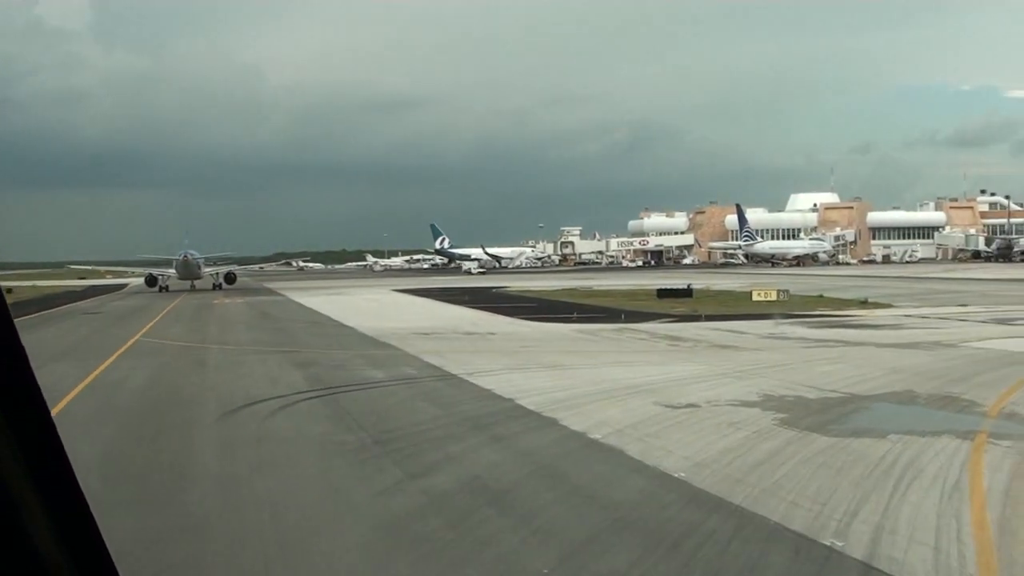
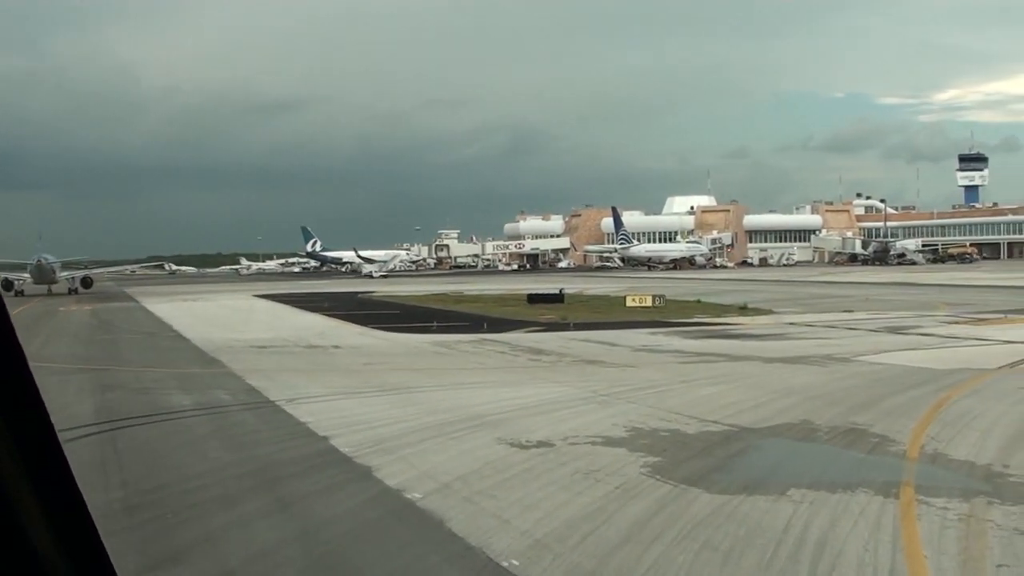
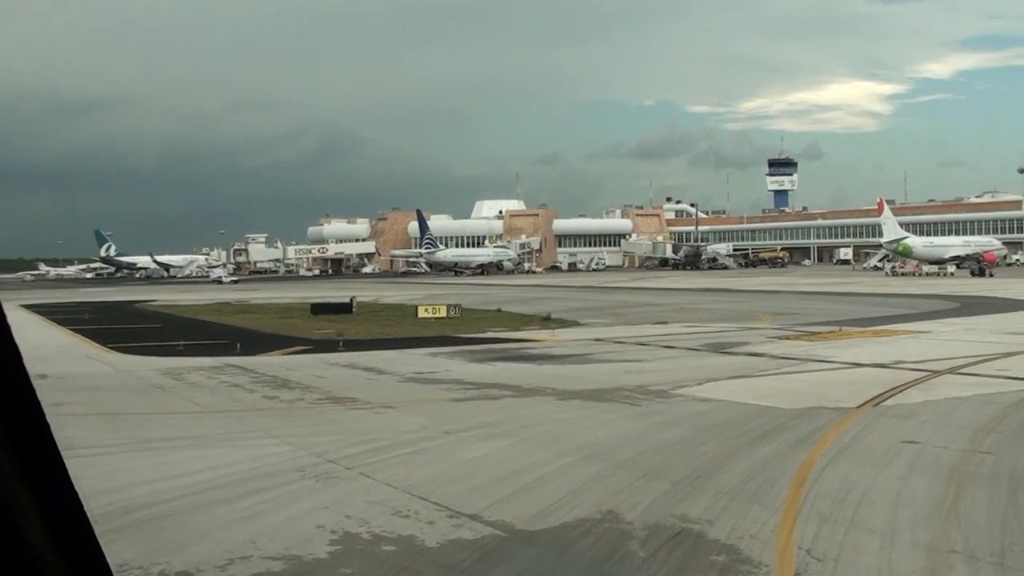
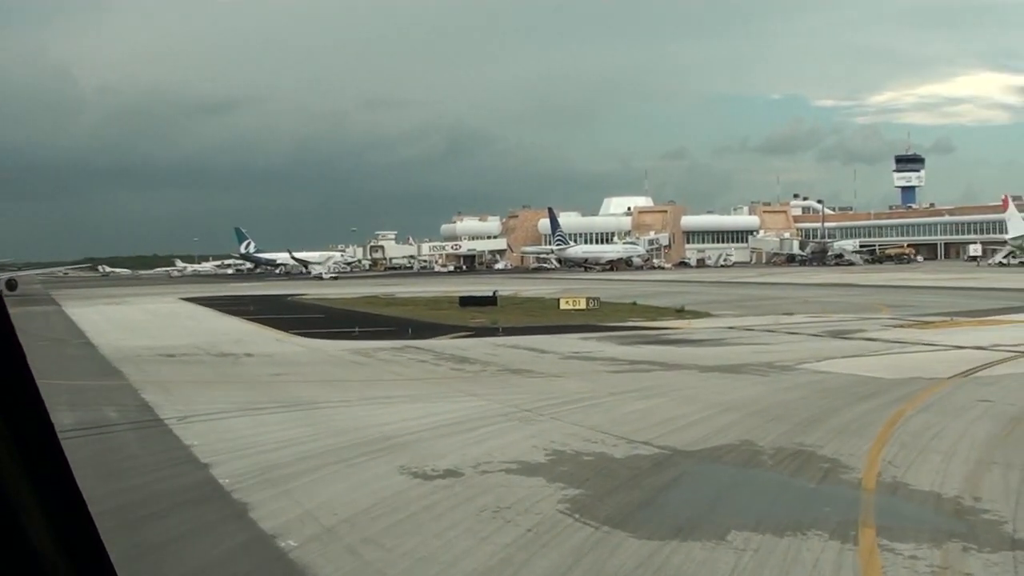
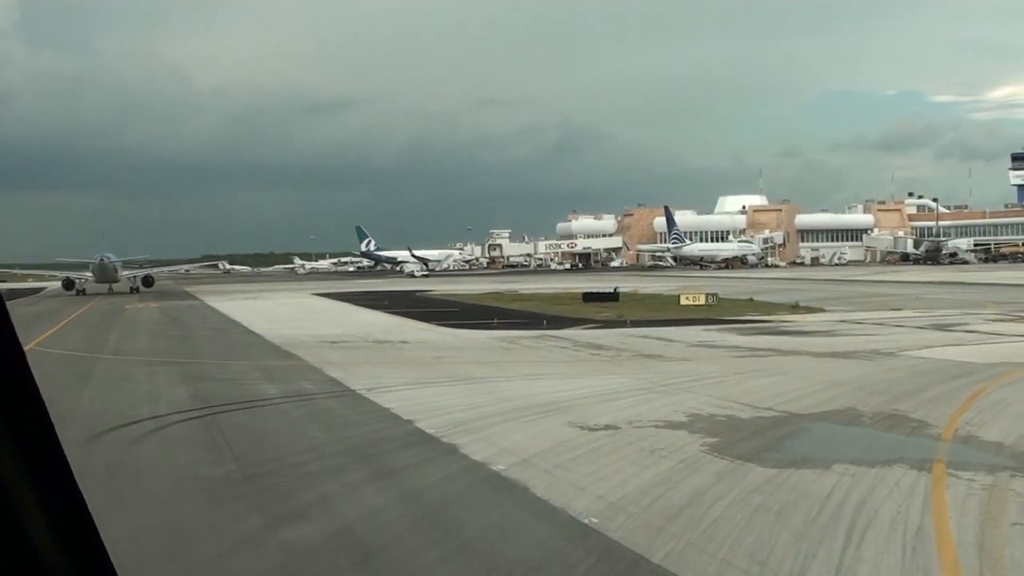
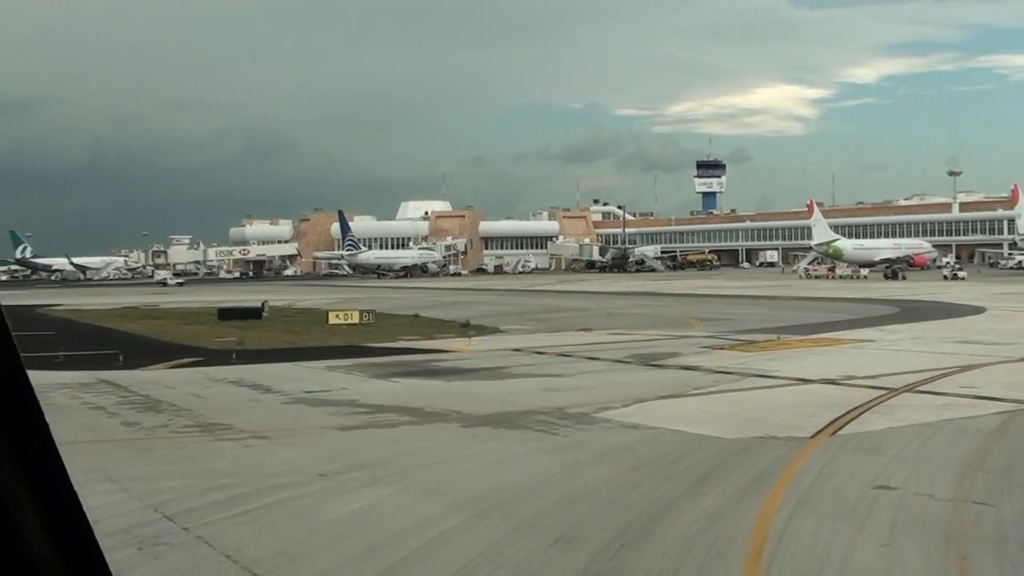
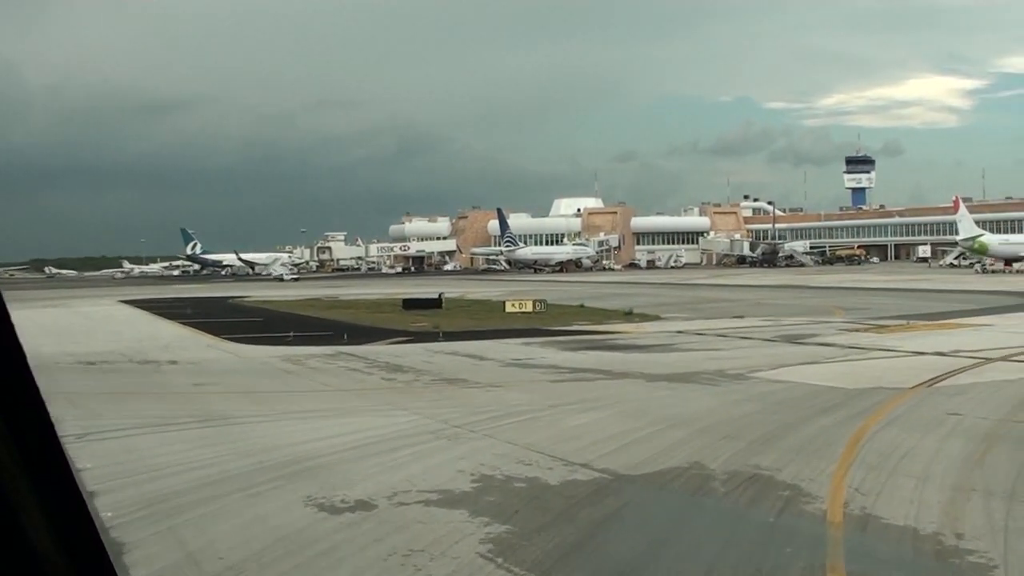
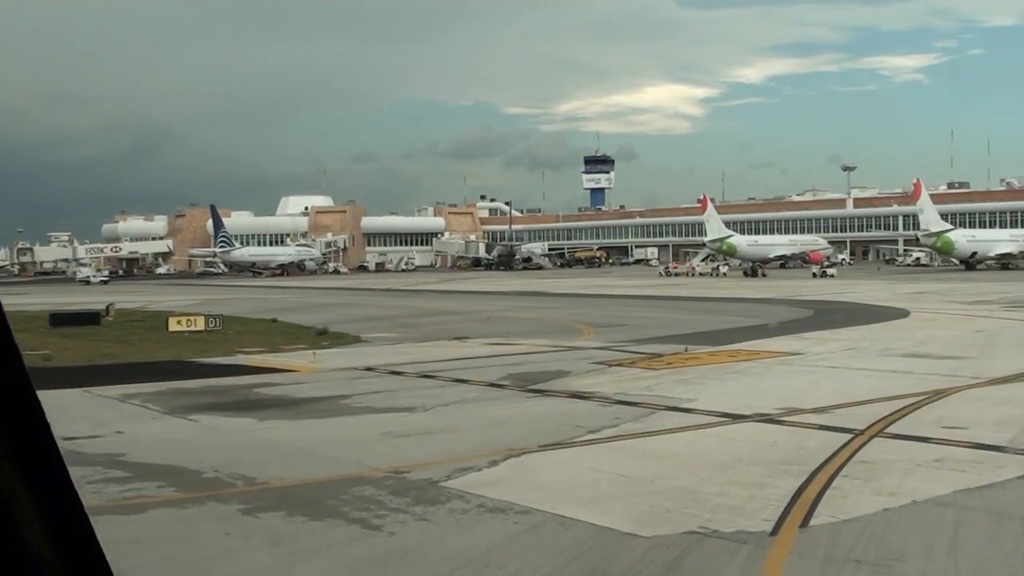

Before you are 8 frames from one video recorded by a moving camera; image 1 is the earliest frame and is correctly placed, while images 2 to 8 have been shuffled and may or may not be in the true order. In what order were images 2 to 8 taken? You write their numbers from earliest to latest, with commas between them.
5, 2, 4, 7, 3, 6, 8
